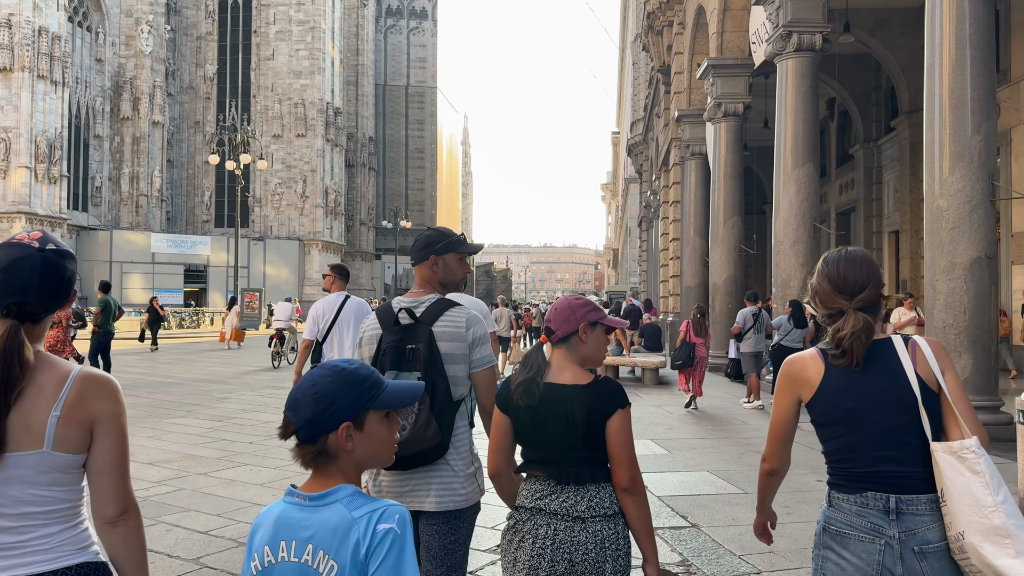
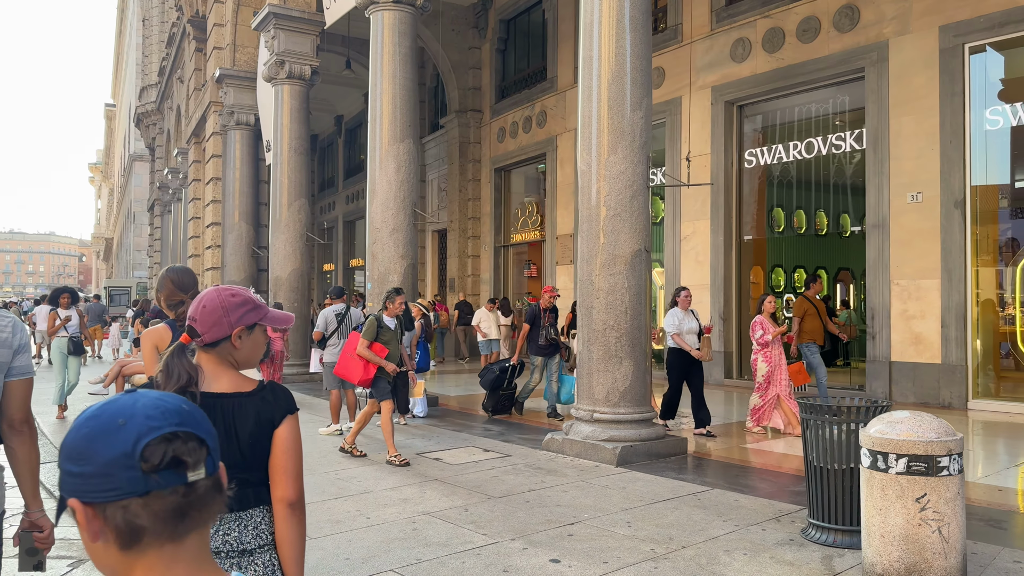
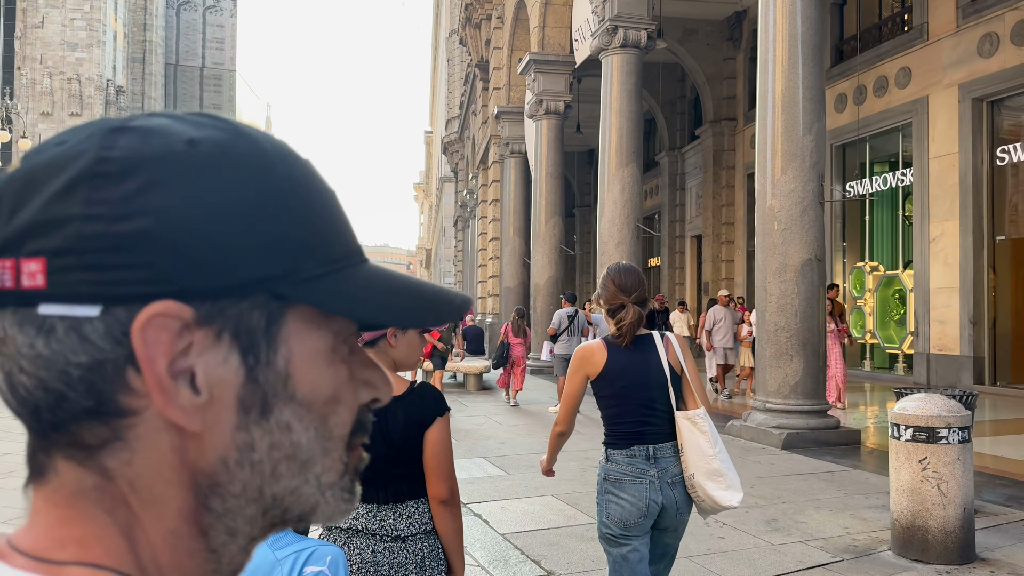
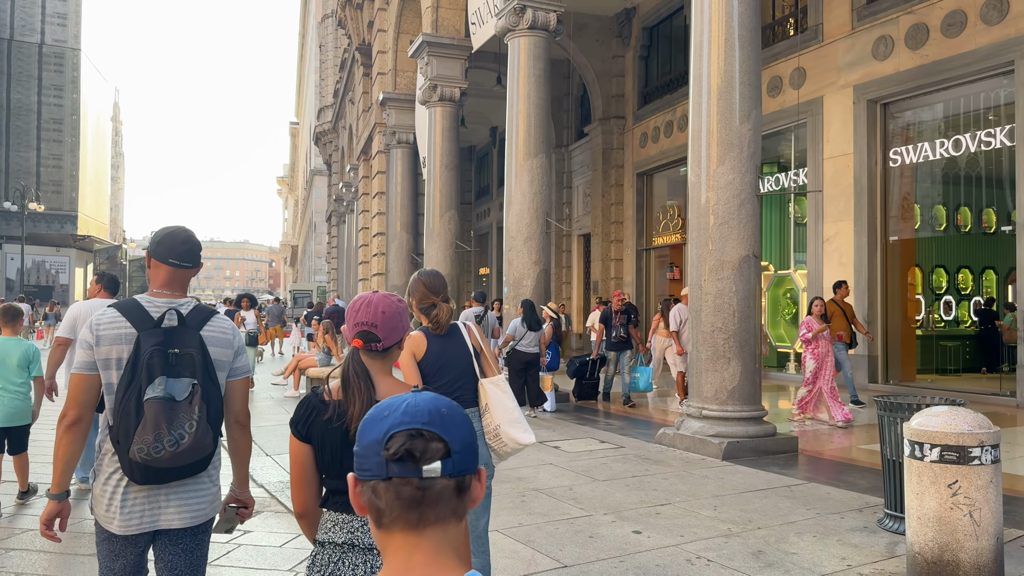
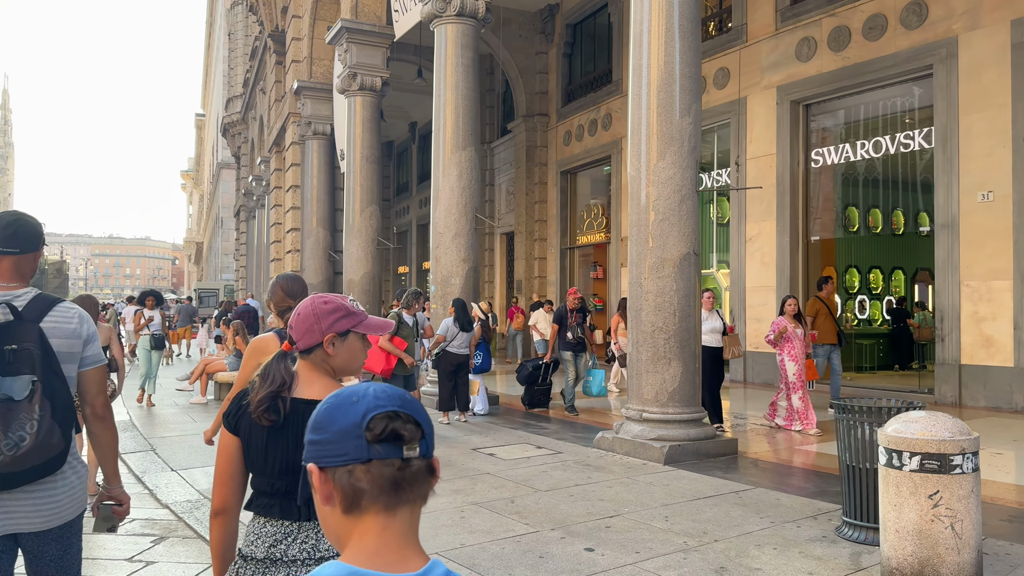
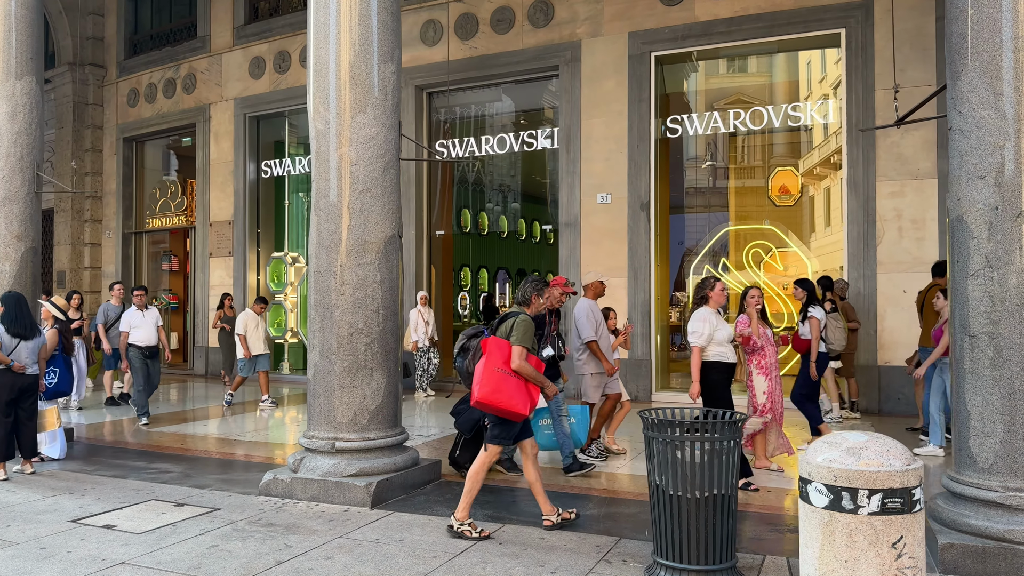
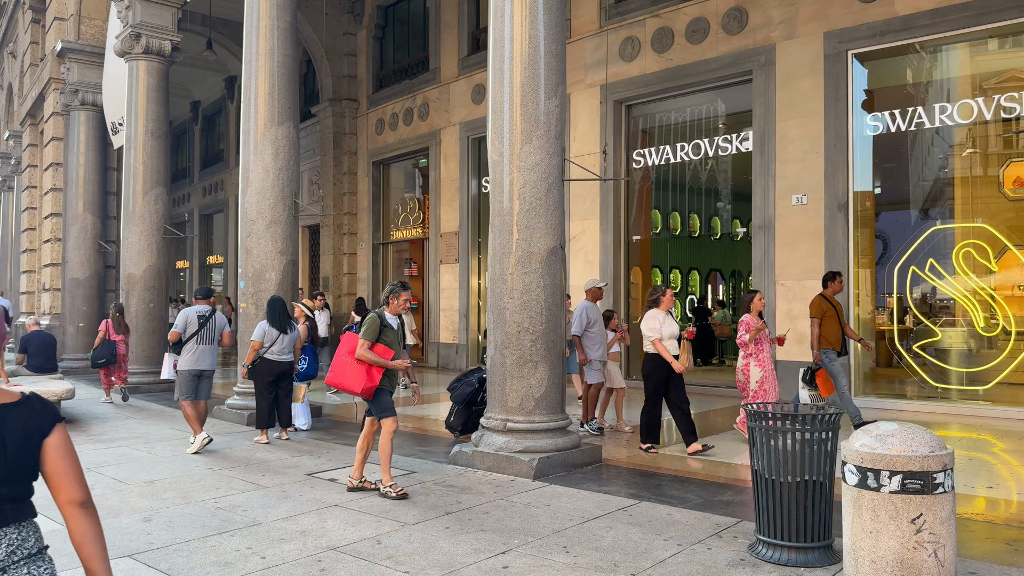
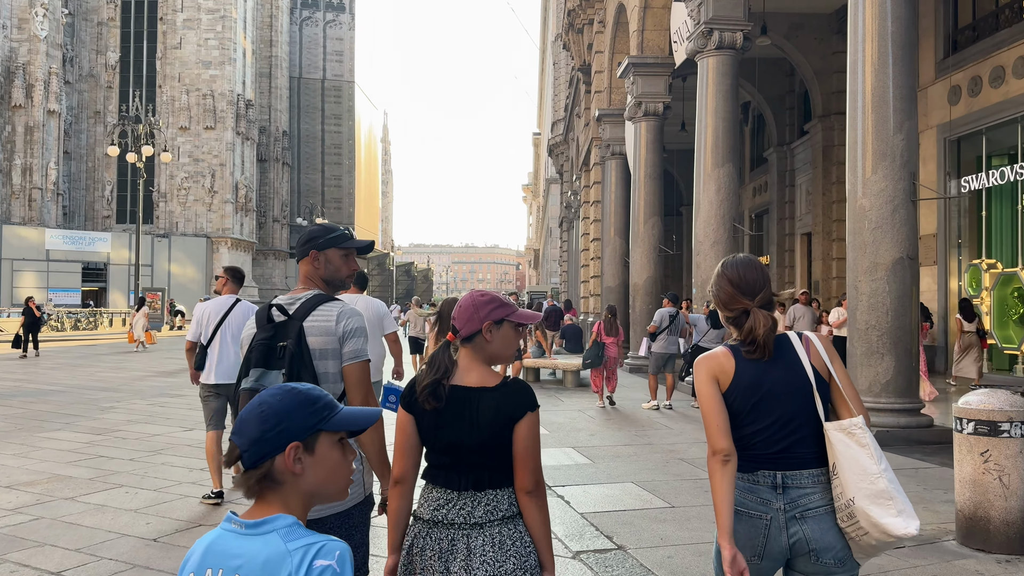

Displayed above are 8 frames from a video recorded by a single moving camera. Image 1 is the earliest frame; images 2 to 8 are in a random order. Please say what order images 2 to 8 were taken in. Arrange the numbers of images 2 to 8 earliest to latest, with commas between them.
8, 3, 4, 5, 2, 7, 6
